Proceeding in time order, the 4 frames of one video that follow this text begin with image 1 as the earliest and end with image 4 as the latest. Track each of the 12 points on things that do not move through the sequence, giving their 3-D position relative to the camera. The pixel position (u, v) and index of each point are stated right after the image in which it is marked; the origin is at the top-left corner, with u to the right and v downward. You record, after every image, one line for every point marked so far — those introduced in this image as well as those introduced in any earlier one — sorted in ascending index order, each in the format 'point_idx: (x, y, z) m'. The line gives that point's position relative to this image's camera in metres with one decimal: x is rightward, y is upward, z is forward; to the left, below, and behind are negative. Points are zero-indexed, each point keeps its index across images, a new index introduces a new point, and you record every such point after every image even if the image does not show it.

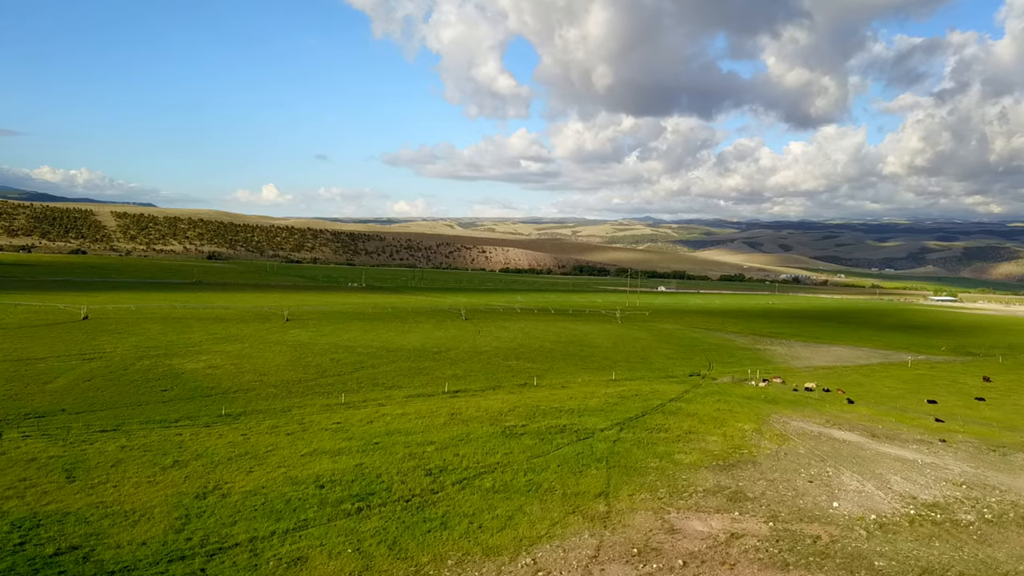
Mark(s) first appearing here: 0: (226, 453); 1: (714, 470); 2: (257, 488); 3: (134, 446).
0: (-6.5, -3.7, +18.2) m
1: (+4.3, -3.9, +17.1) m
2: (-4.9, -3.9, +15.6) m
3: (-8.6, -3.6, +18.4) m
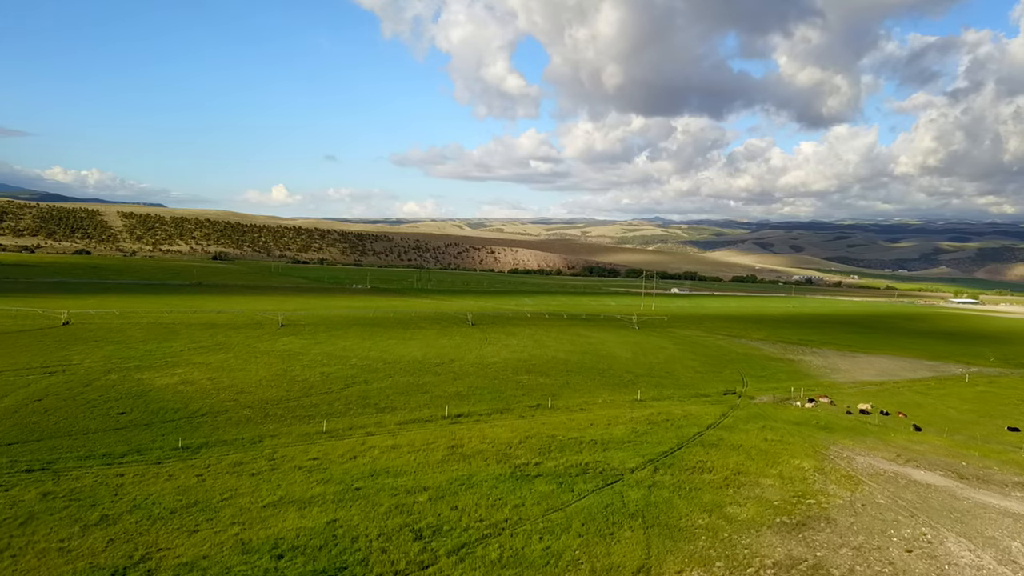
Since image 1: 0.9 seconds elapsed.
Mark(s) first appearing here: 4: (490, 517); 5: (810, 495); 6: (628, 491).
0: (-6.2, -3.9, +14.8) m
1: (+4.5, -4.1, +13.5) m
2: (-4.7, -4.1, +12.2) m
3: (-8.4, -3.8, +15.0) m
4: (-0.4, -3.9, +14.1) m
5: (+5.8, -4.0, +15.6) m
6: (+2.2, -3.9, +15.4) m
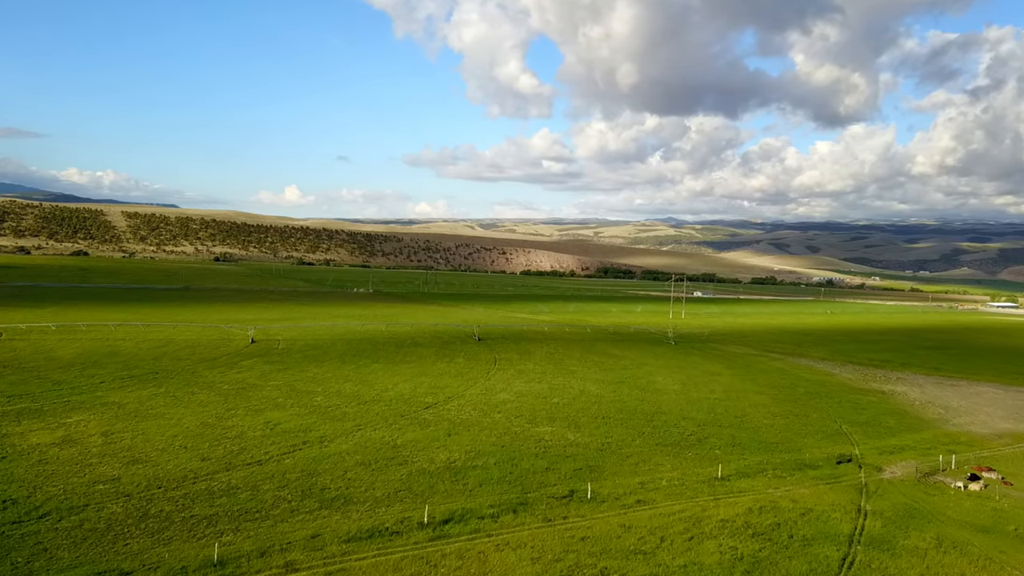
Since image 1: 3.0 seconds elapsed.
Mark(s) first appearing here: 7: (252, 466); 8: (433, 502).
0: (-6.0, -4.4, +6.6) m
1: (+4.7, -4.5, +5.2) m
2: (-4.6, -4.5, +3.9) m
3: (-8.2, -4.3, +6.8) m
4: (-0.2, -4.4, +5.8) m
5: (+6.0, -4.5, +7.3) m
6: (+2.5, -4.3, +7.1) m
7: (-5.5, -3.8, +17.5) m
8: (-1.4, -3.9, +14.9) m
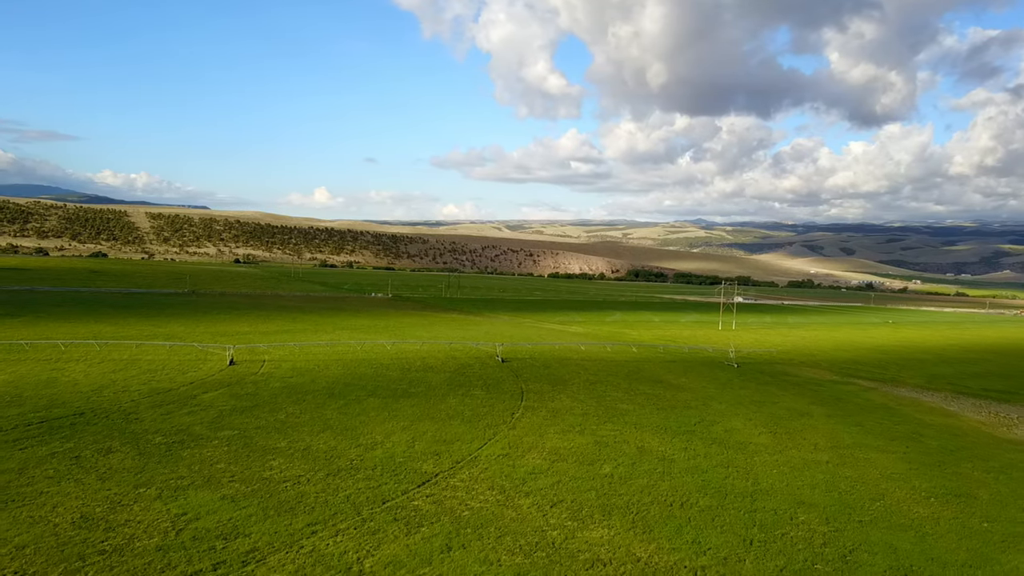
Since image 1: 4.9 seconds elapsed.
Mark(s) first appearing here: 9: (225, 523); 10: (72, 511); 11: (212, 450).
0: (-5.9, -4.8, -0.7) m
1: (+4.7, -5.0, -2.5) m
2: (-4.5, -5.0, -3.4) m
3: (-8.1, -4.7, -0.4) m
4: (-0.1, -4.8, -1.7) m
5: (+6.1, -4.9, -0.5) m
6: (+2.6, -4.8, -0.5) m
7: (-5.1, -4.3, +10.1) m
8: (-1.0, -4.4, +7.5) m
9: (-5.0, -4.1, +14.5) m
10: (-8.0, -4.1, +15.0) m
11: (-7.3, -3.9, +19.7) m
